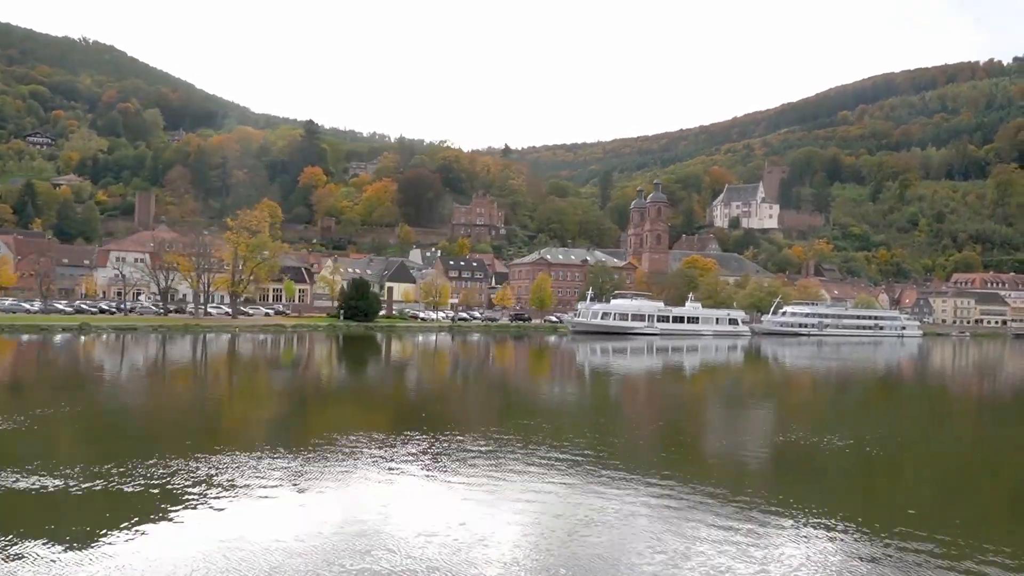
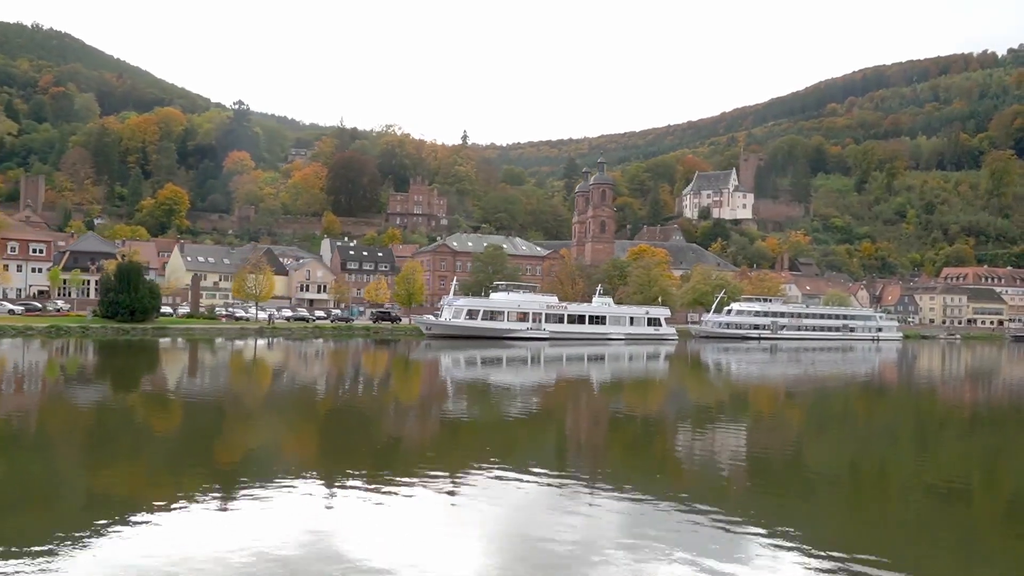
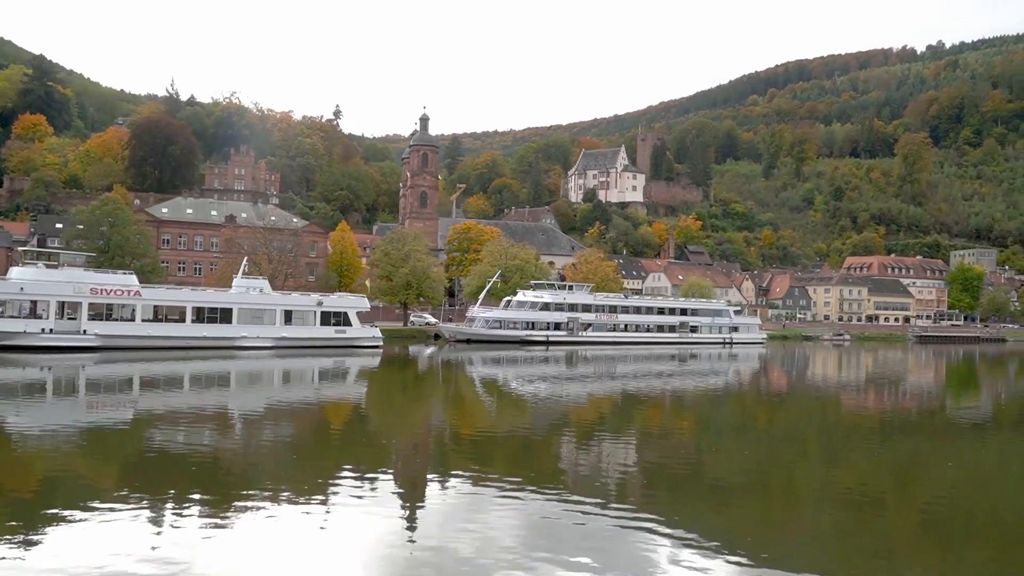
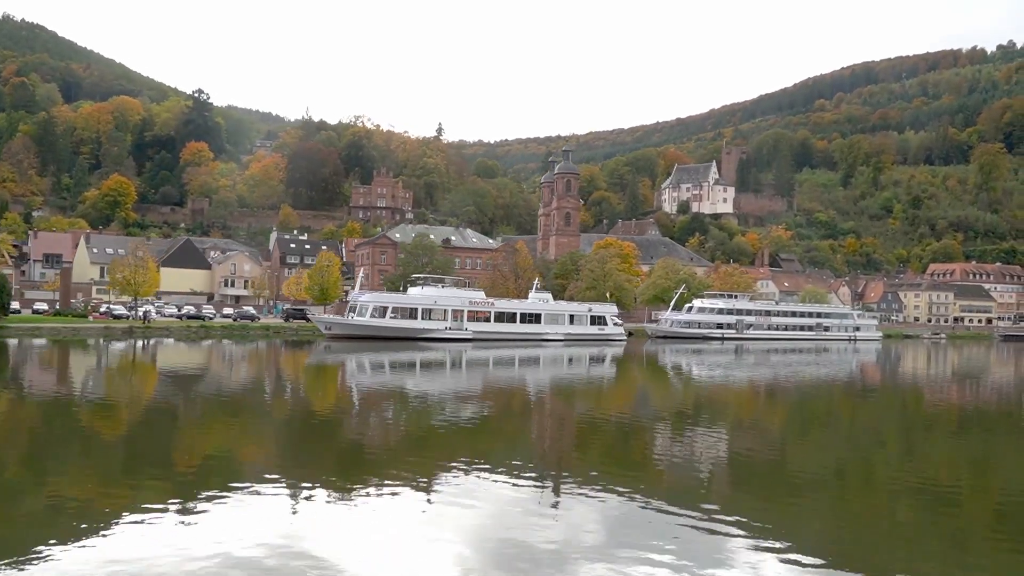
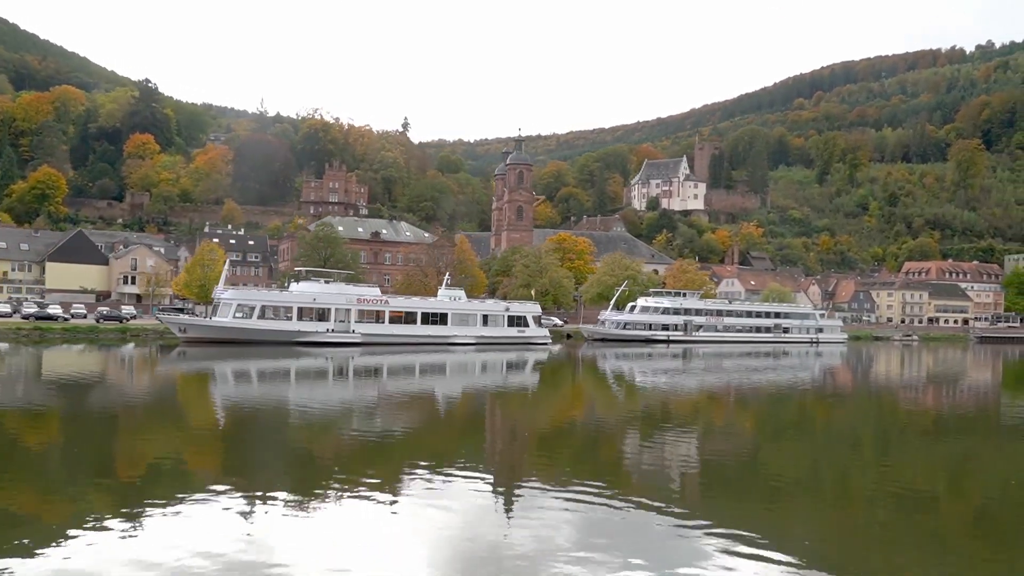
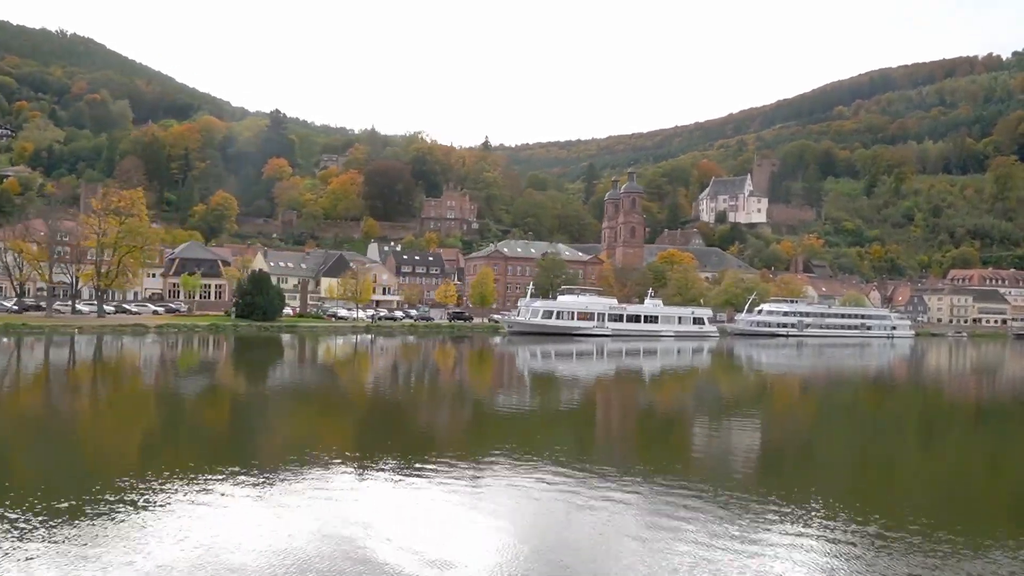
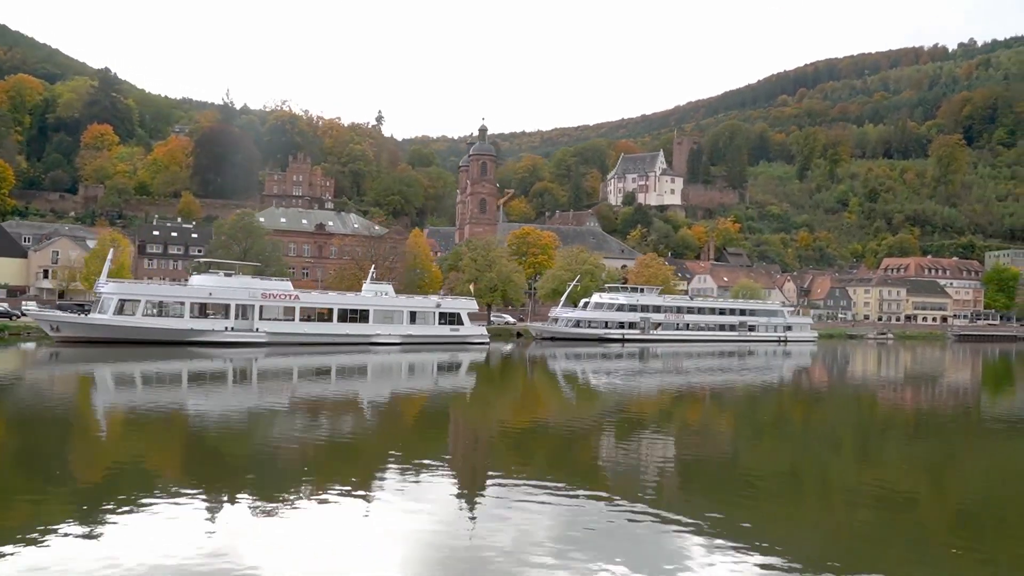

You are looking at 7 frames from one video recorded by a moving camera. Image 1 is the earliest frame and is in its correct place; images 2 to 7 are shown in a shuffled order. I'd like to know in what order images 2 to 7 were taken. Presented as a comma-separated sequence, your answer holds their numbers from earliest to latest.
6, 2, 4, 5, 7, 3
